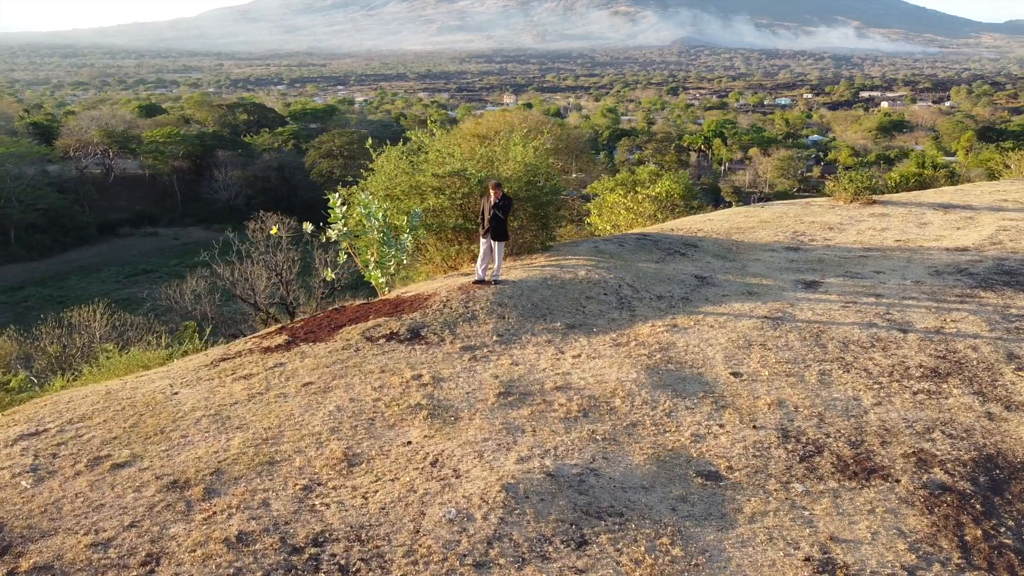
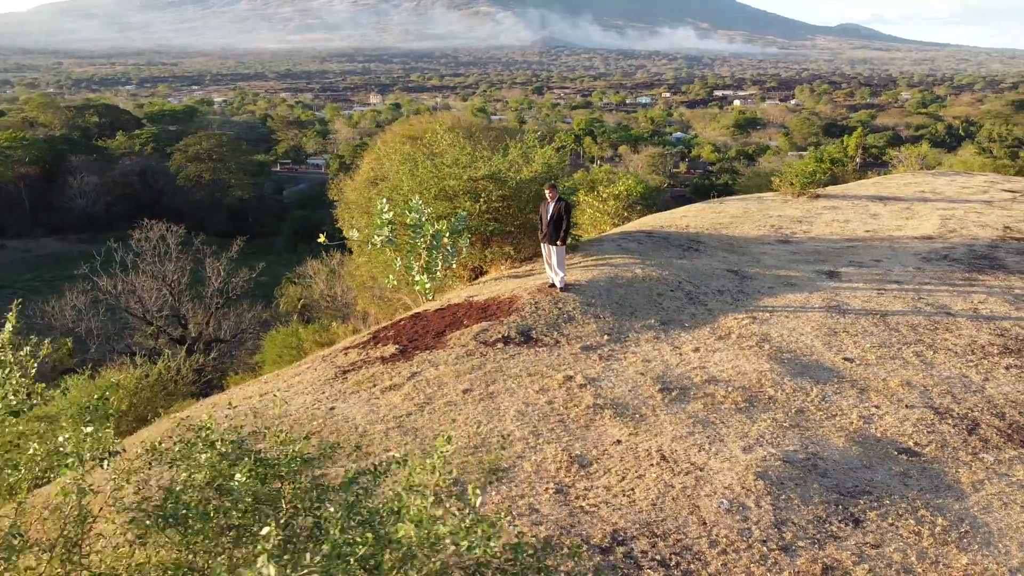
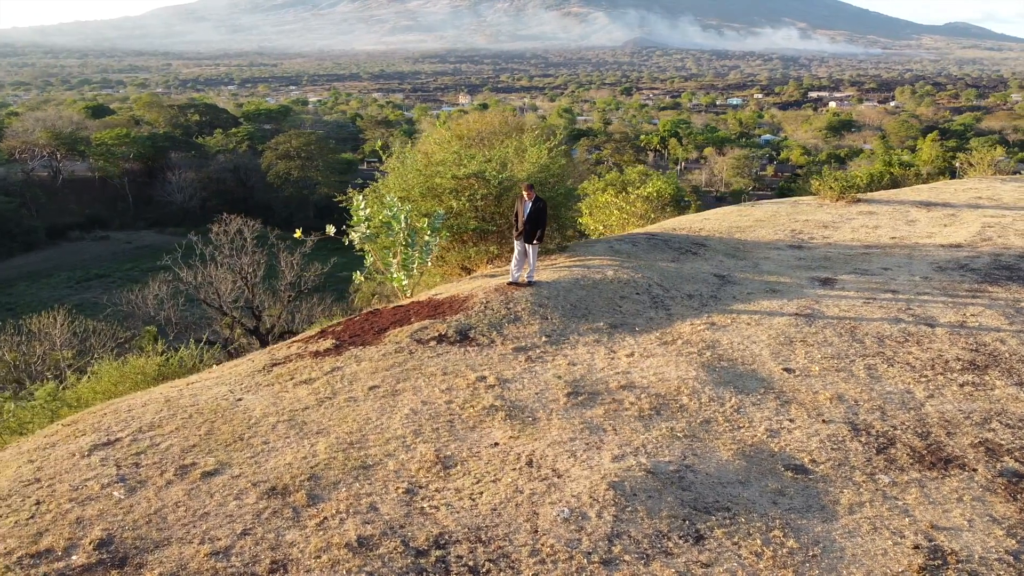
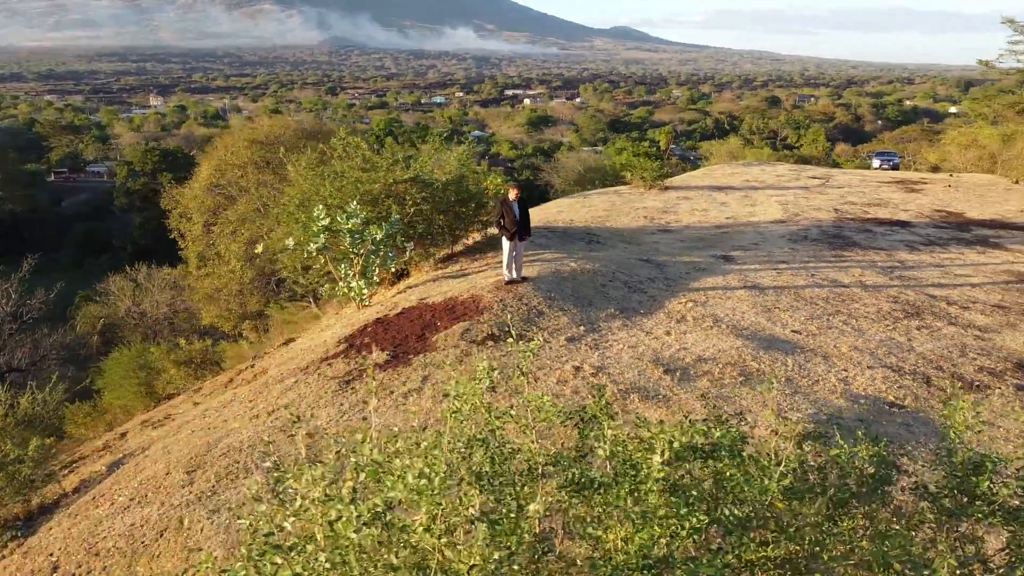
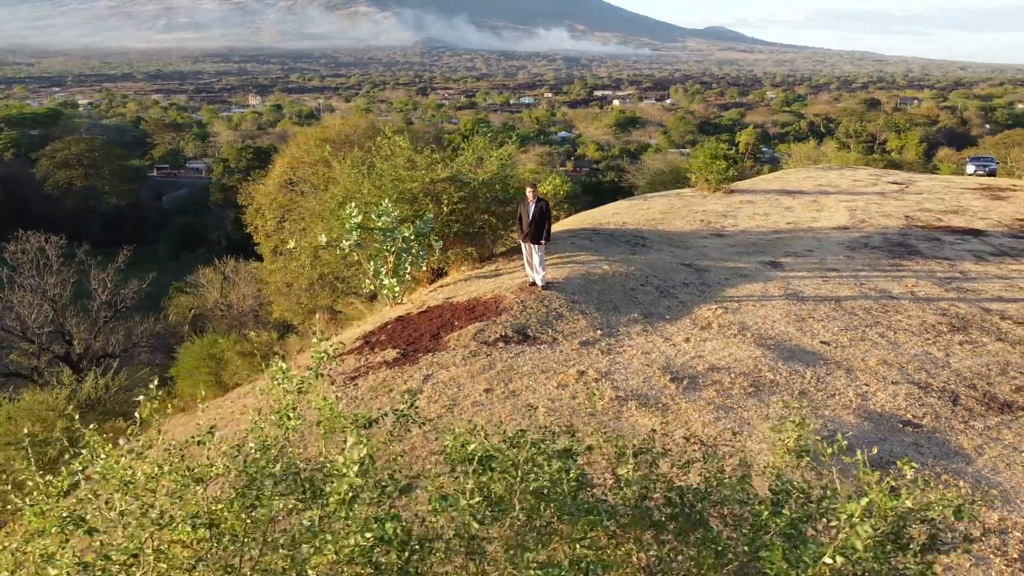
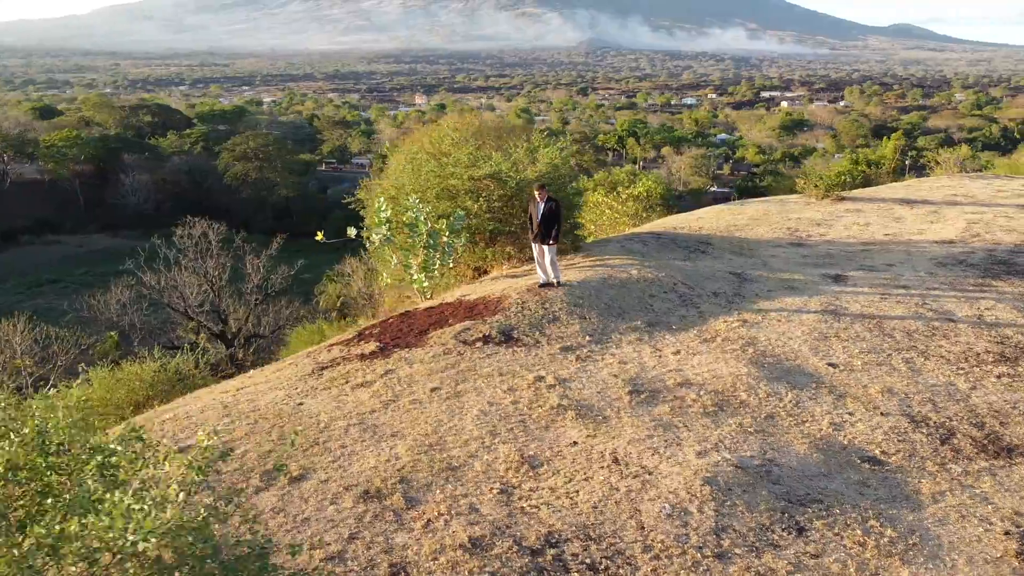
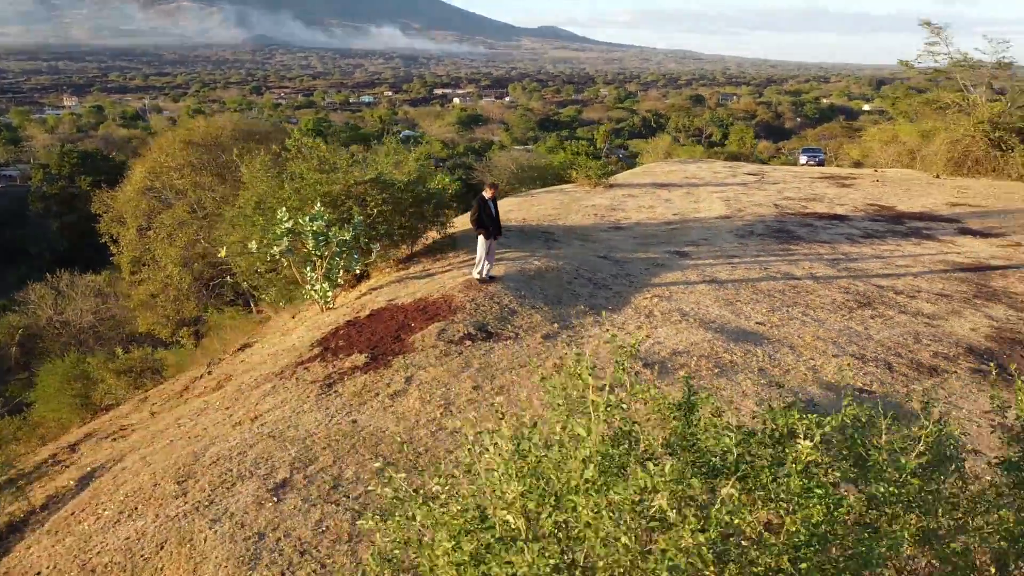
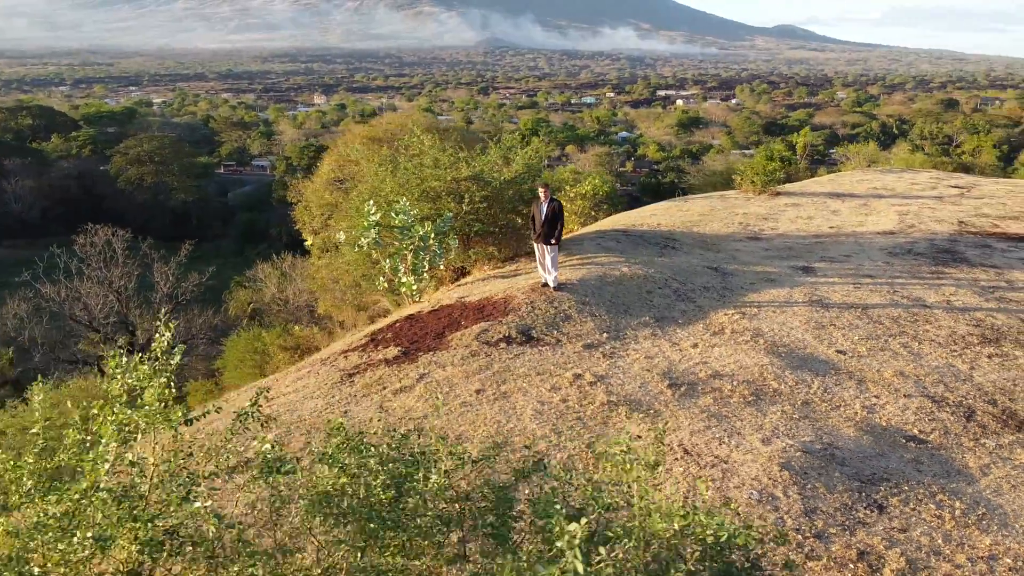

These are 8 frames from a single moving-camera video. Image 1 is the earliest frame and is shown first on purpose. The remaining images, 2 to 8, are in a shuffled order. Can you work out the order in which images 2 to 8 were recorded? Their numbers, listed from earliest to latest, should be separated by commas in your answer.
3, 6, 2, 8, 5, 4, 7
